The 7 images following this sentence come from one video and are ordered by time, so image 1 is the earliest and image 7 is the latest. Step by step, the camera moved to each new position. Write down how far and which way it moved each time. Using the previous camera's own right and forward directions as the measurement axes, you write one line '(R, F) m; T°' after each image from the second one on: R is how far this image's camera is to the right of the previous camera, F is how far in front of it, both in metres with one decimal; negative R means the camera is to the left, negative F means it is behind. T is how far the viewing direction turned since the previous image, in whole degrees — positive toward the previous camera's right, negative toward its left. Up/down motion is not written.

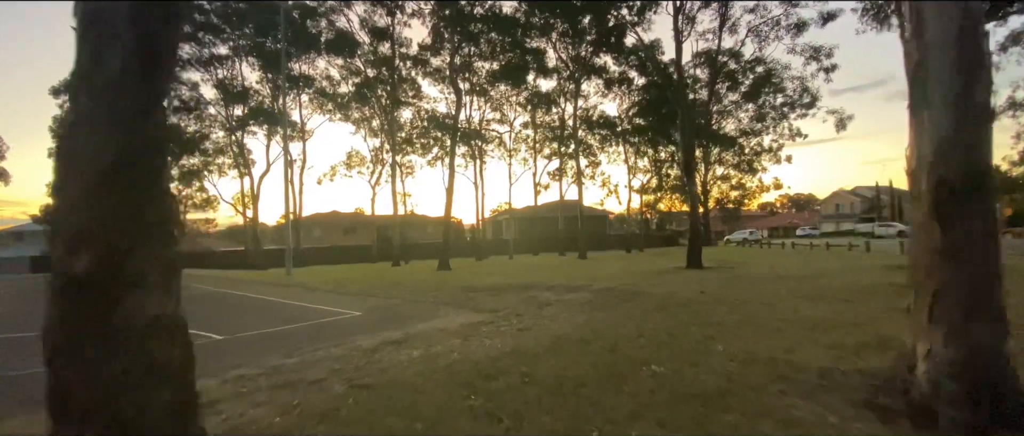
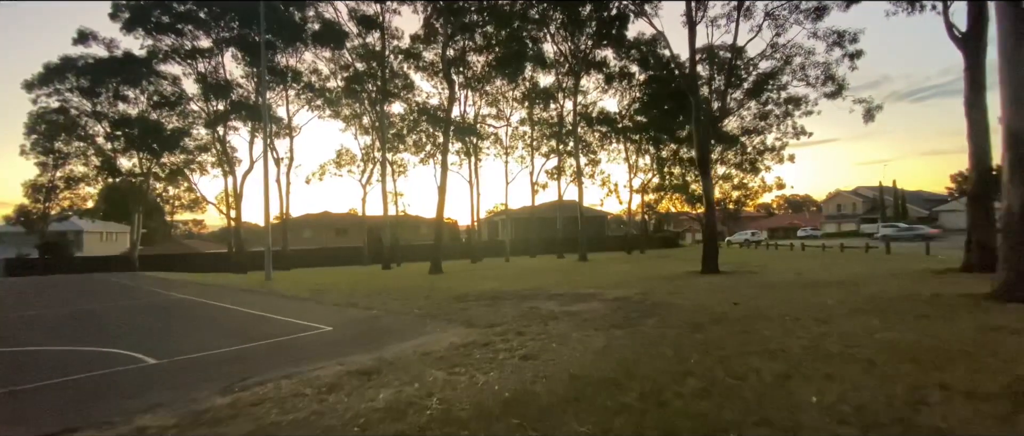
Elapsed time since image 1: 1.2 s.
(0.0, +2.2) m; 0°
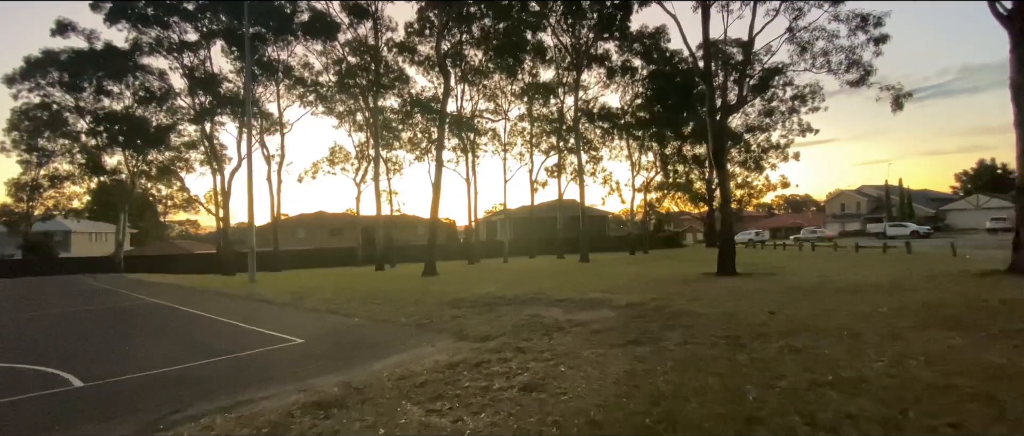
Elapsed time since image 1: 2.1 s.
(0.0, +1.7) m; 0°
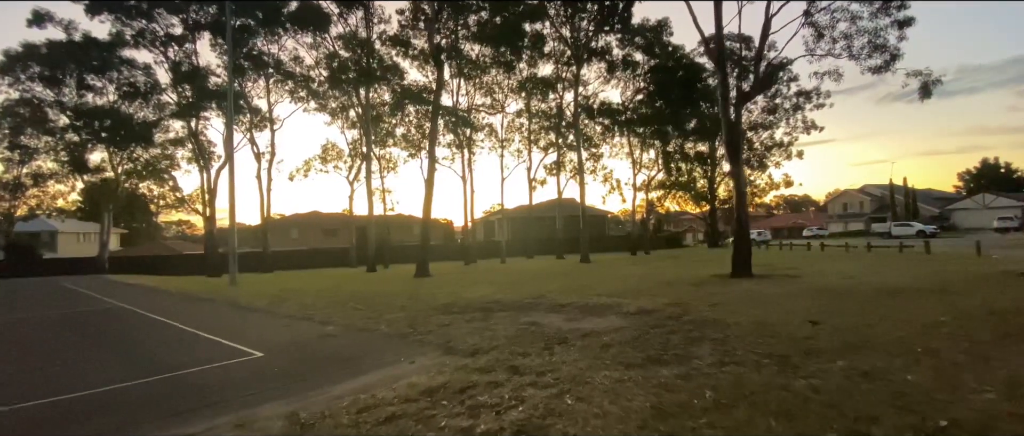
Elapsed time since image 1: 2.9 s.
(+0.1, +1.6) m; 0°
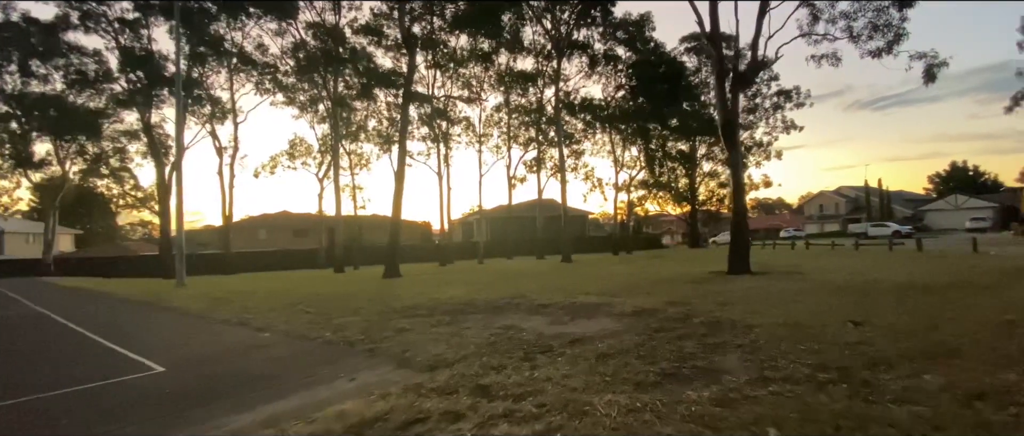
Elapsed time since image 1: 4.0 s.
(+0.1, +1.8) m; +2°
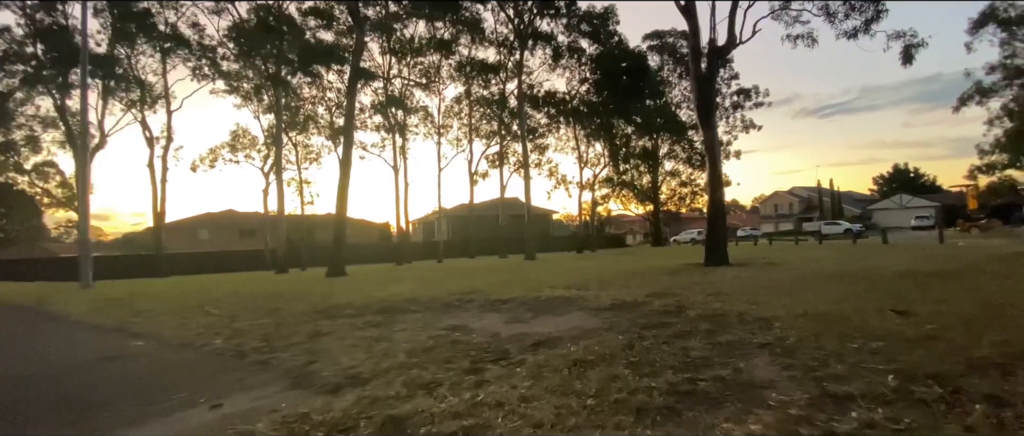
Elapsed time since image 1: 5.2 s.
(+0.2, +1.8) m; +3°
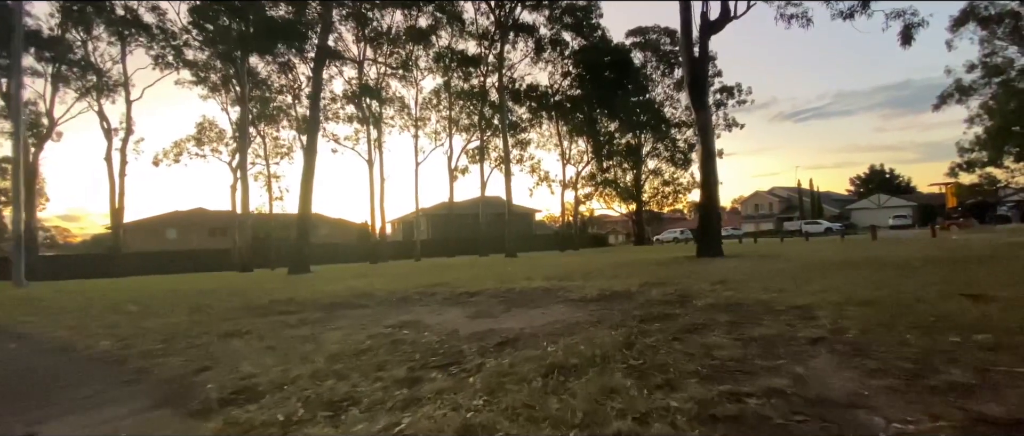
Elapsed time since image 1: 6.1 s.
(+0.2, +1.3) m; +1°
